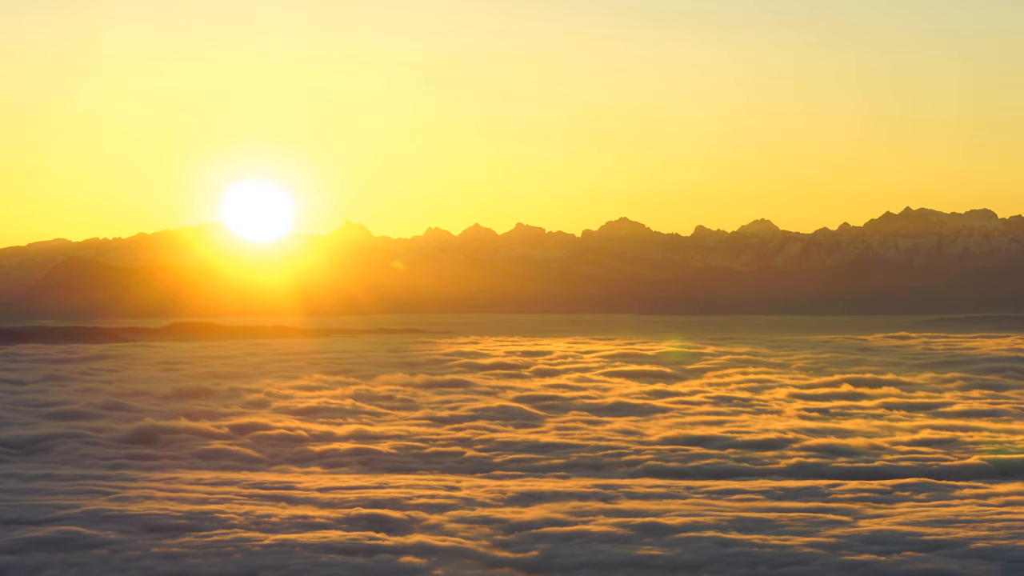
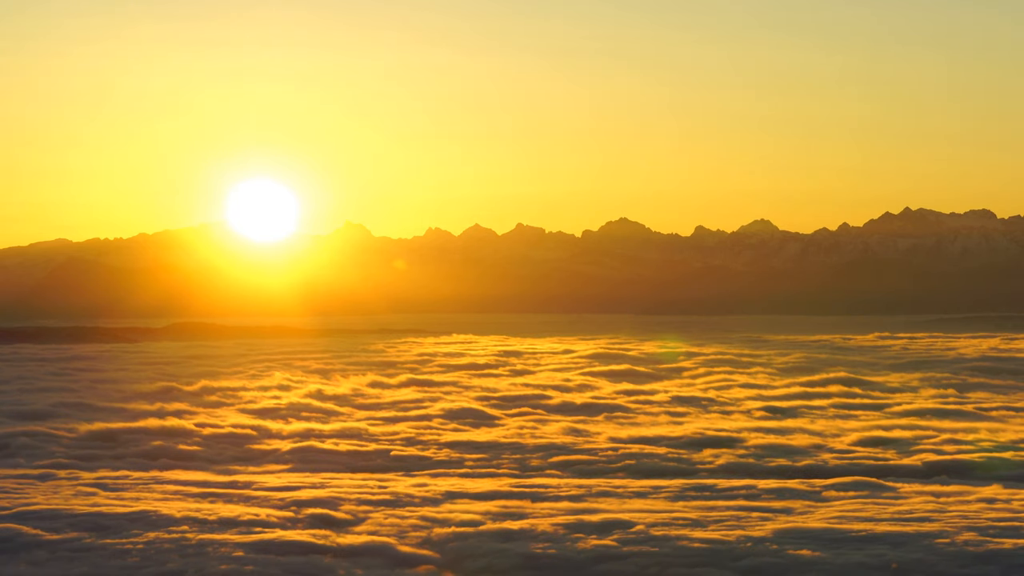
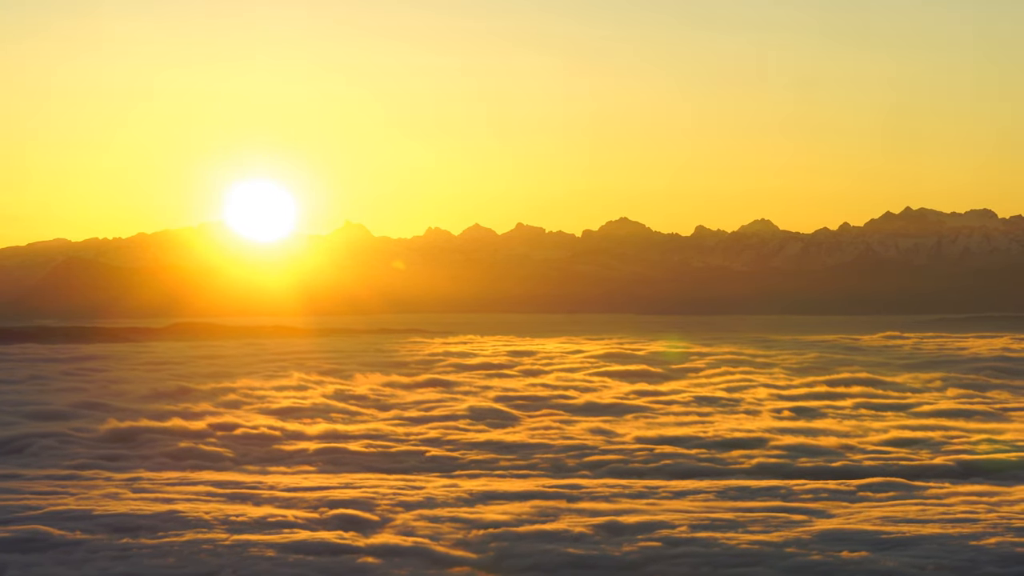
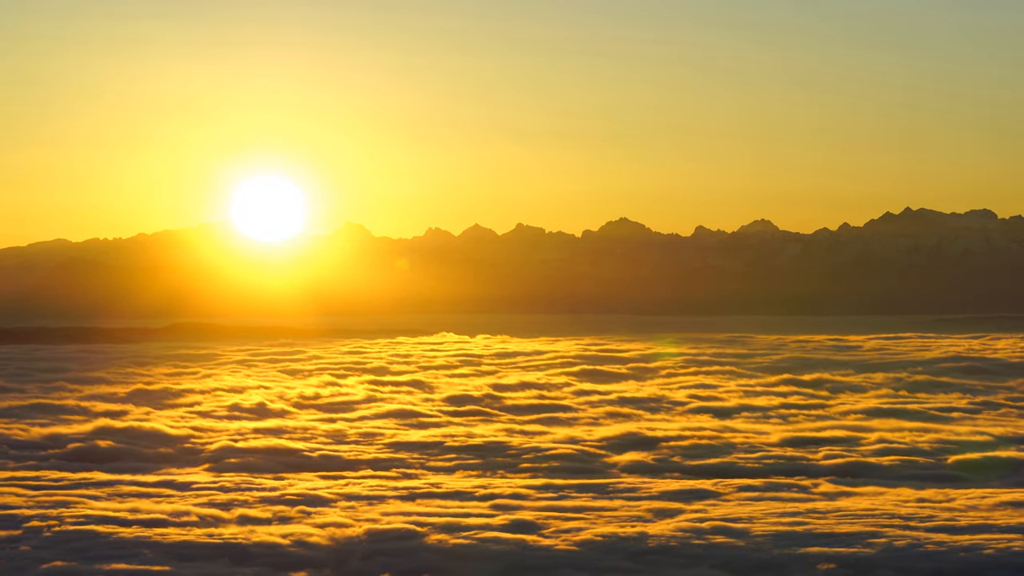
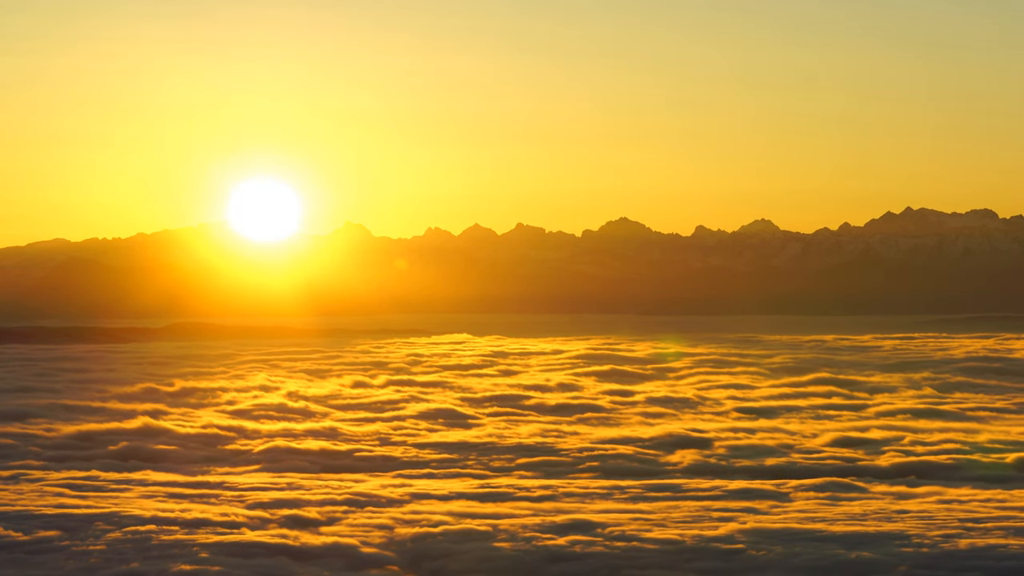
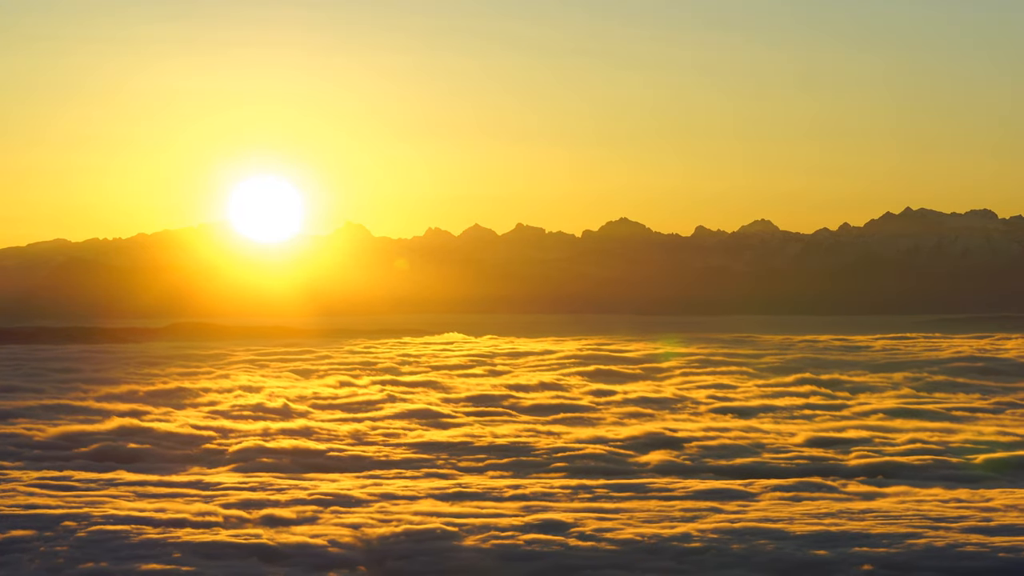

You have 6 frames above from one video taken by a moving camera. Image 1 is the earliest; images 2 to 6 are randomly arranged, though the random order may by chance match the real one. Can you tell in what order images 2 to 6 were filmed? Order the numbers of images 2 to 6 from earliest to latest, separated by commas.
3, 2, 5, 6, 4
